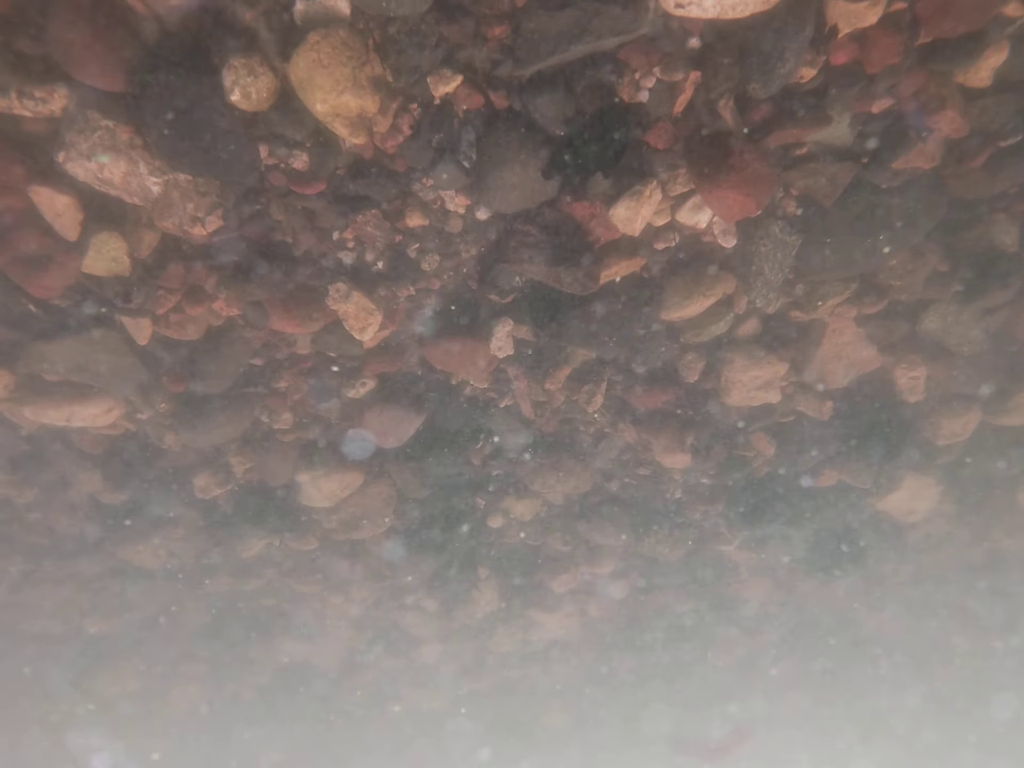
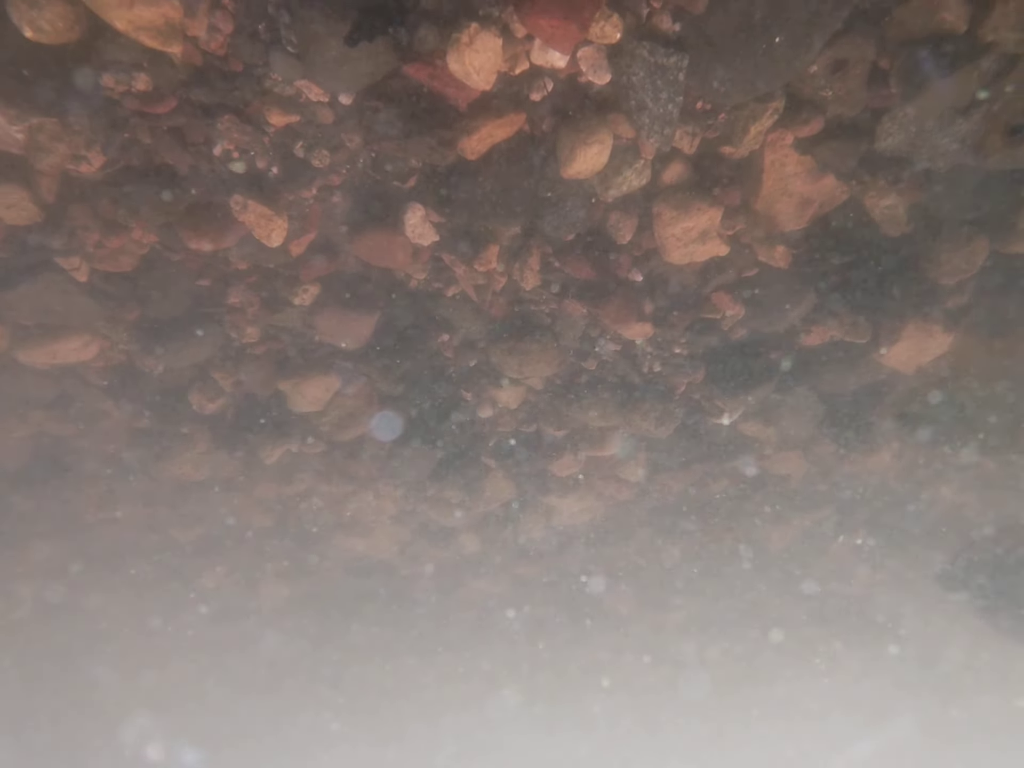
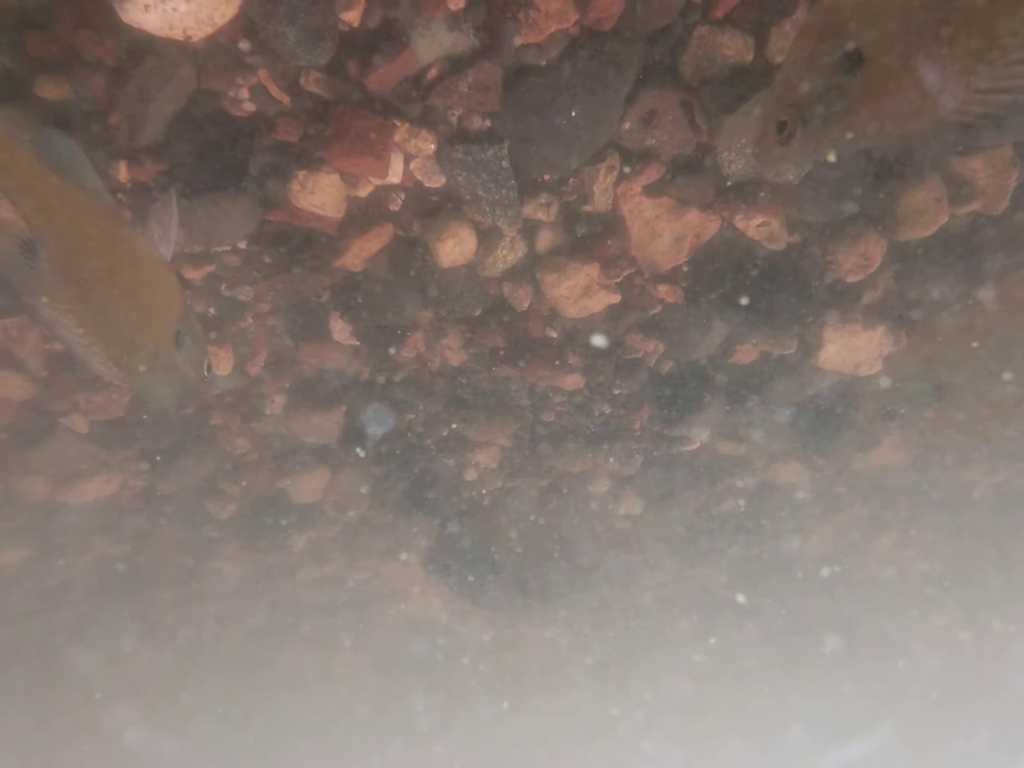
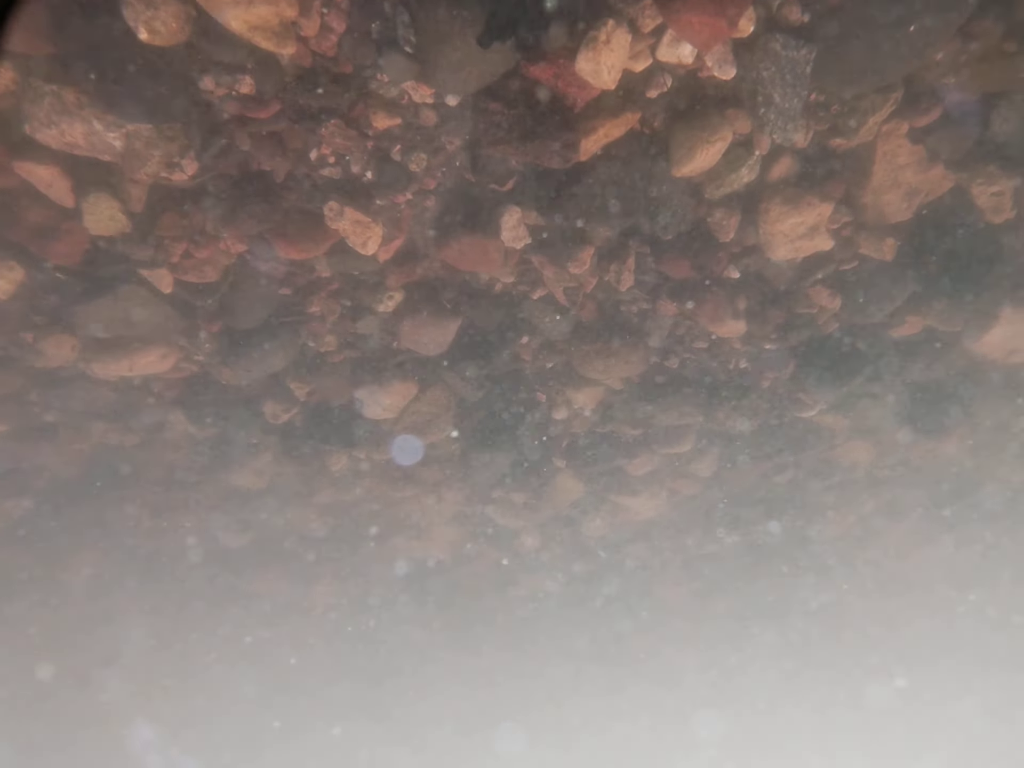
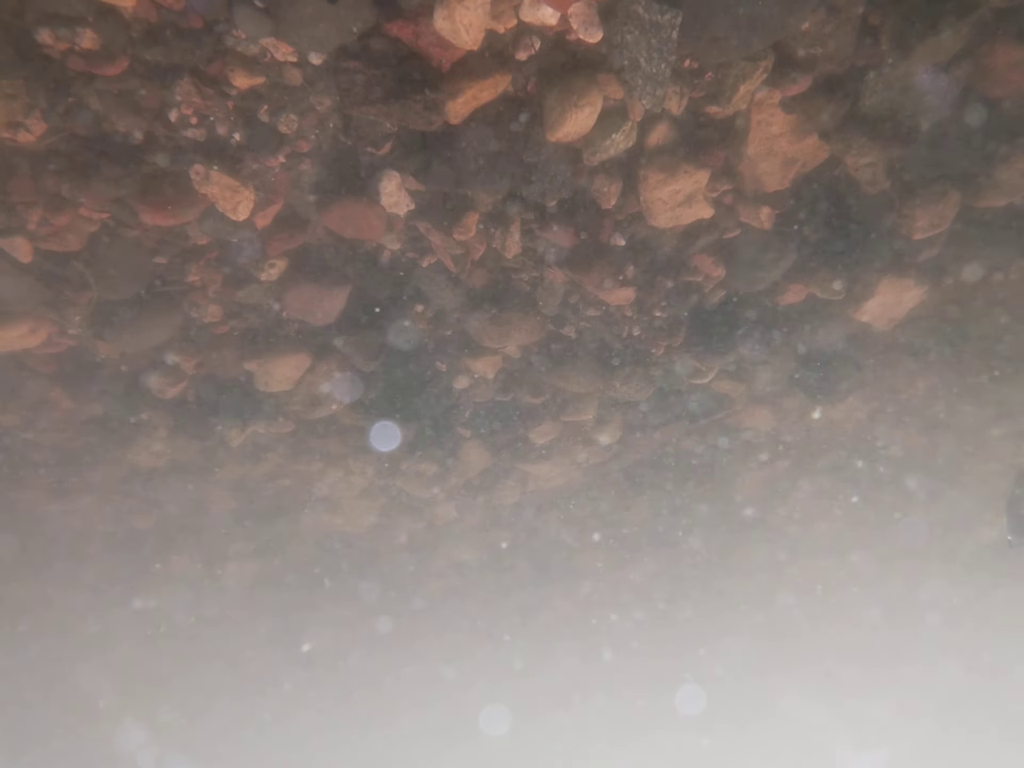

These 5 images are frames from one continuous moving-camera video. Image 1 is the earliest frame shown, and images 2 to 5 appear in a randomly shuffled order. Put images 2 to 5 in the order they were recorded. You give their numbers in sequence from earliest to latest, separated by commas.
4, 5, 2, 3
